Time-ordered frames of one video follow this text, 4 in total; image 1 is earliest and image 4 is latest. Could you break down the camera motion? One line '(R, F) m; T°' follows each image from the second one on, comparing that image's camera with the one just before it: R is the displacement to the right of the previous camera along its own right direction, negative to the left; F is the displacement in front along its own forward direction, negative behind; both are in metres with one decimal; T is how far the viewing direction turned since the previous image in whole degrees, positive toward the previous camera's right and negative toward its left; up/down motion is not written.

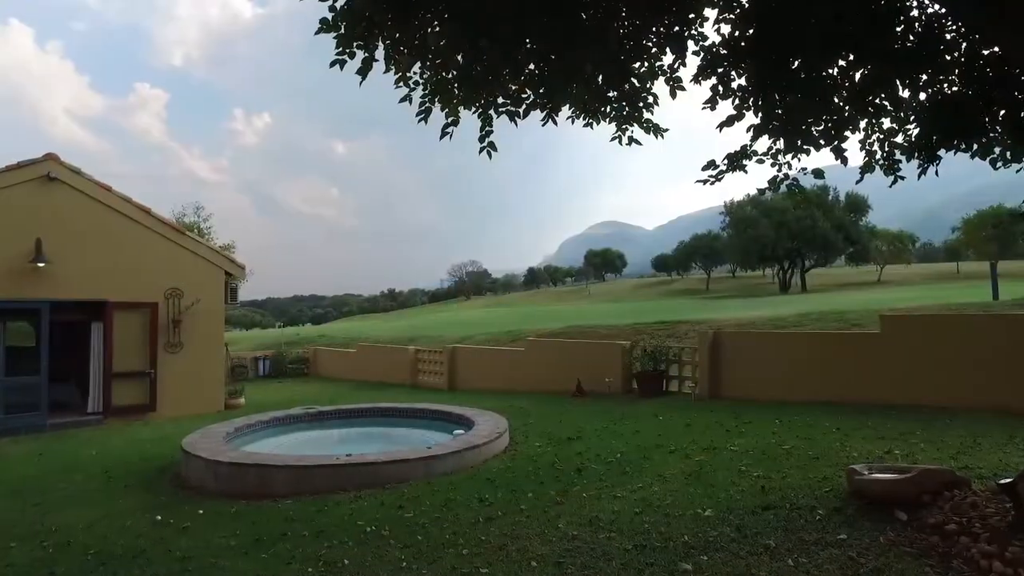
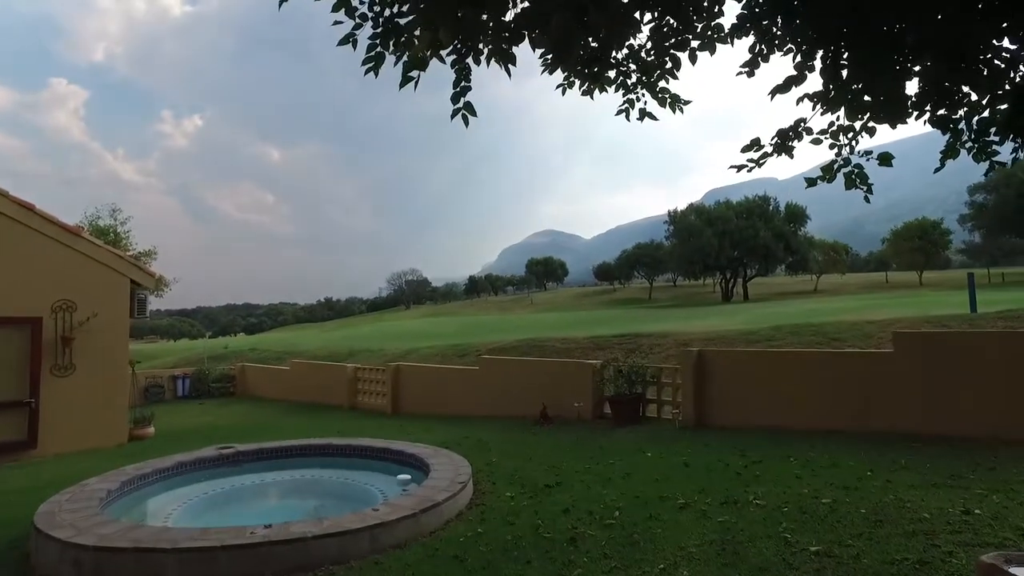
(-0.3, +1.6) m; +5°
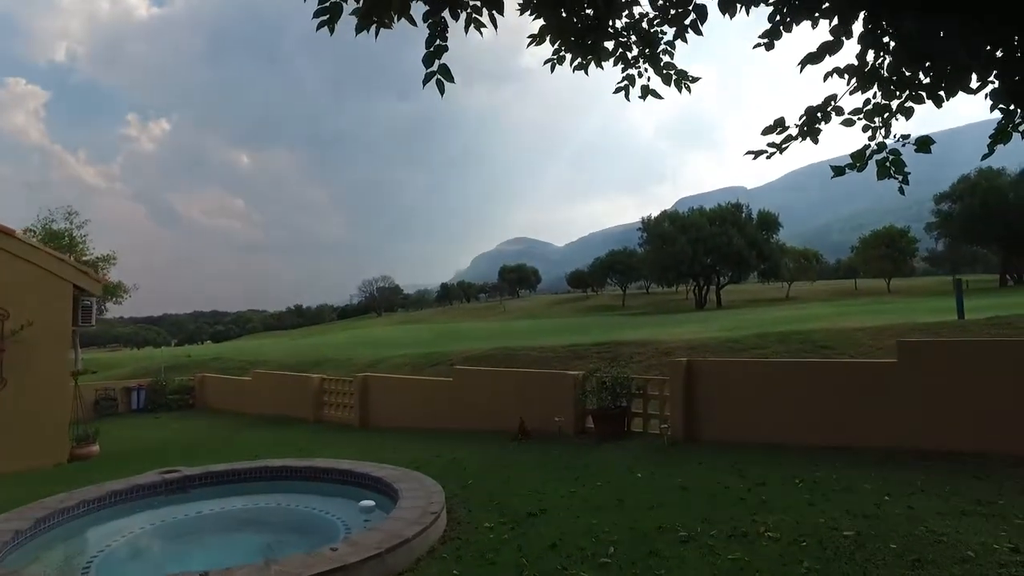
(-0.1, +0.7) m; +2°
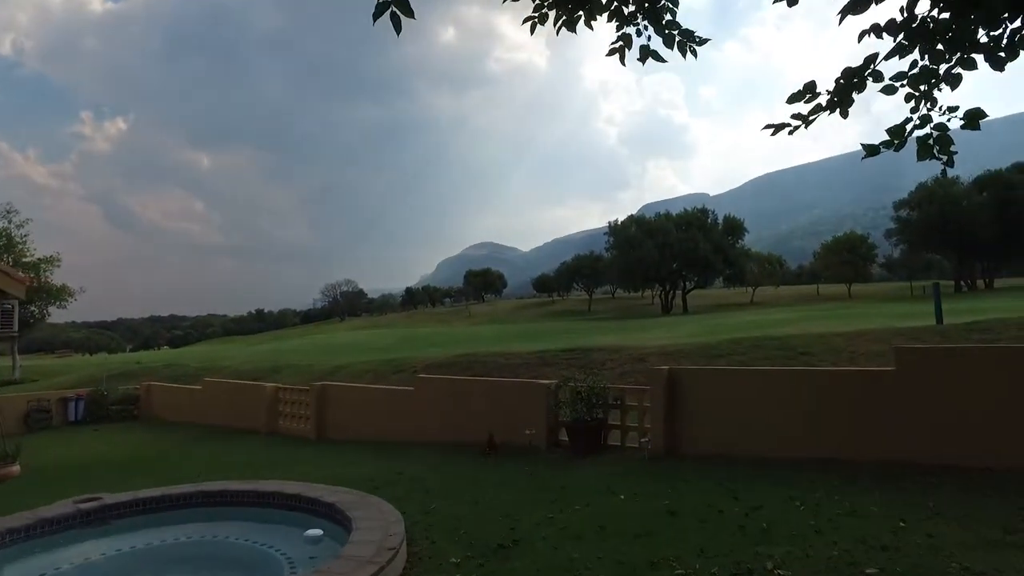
(0.0, +0.8) m; +3°
